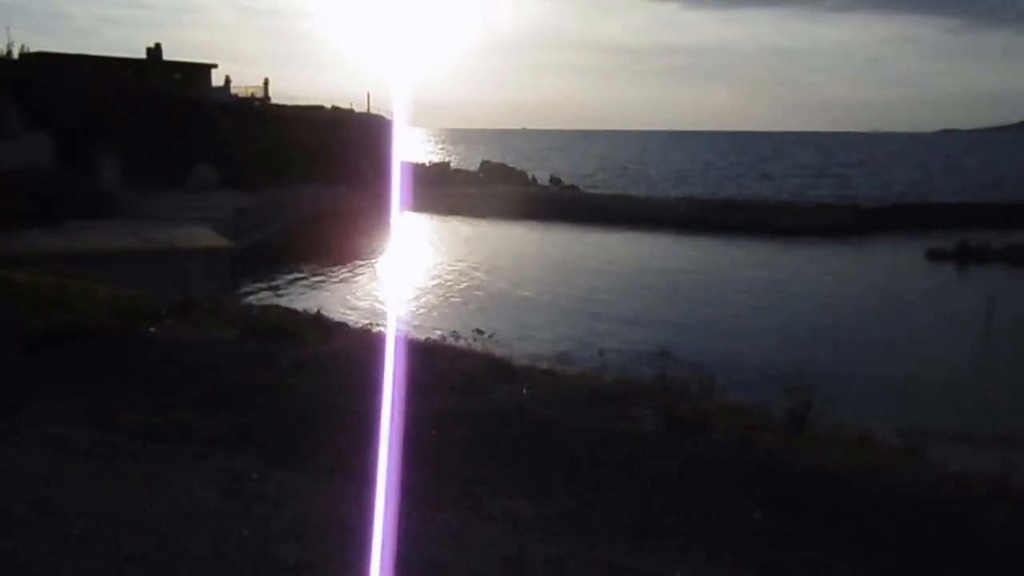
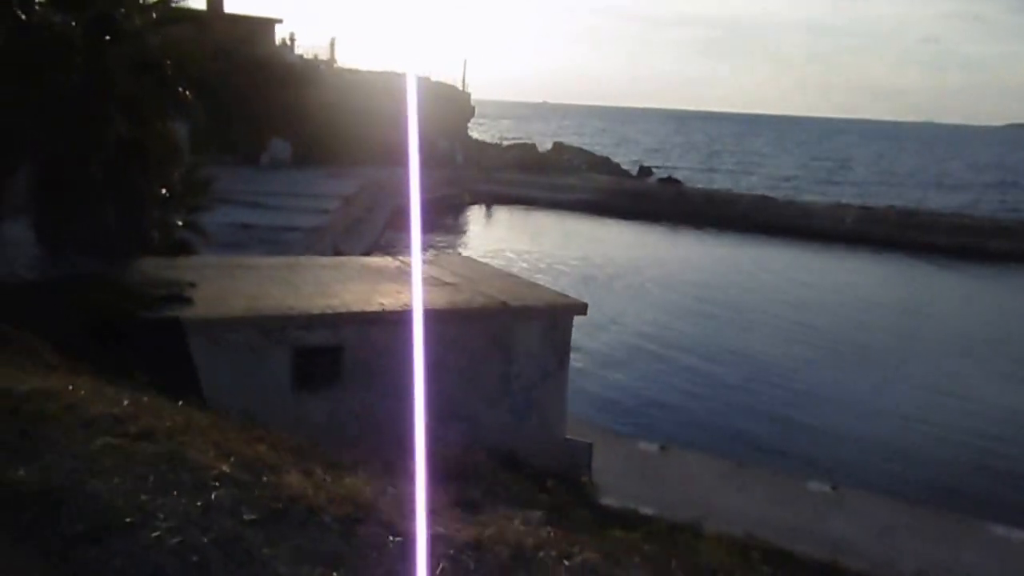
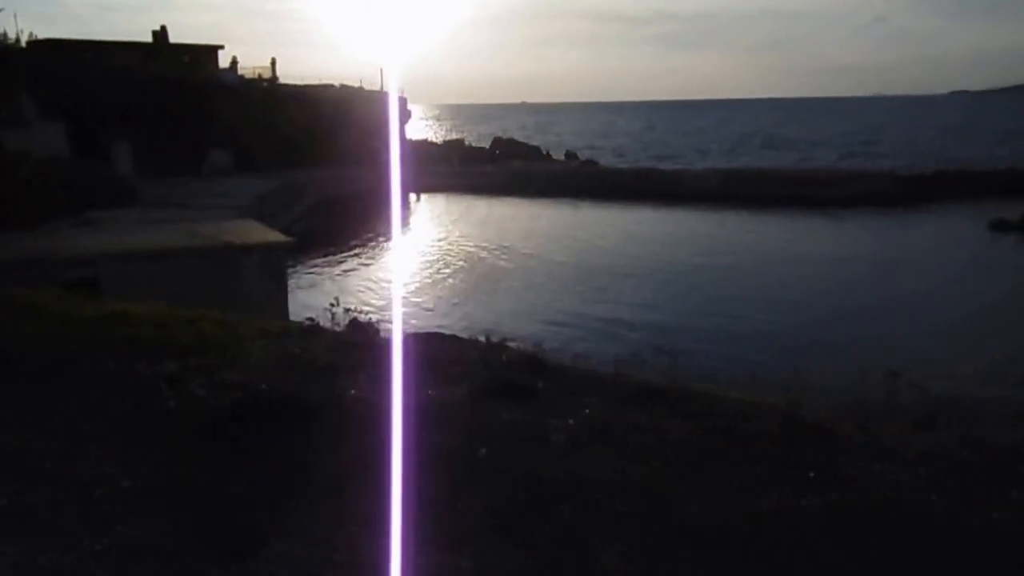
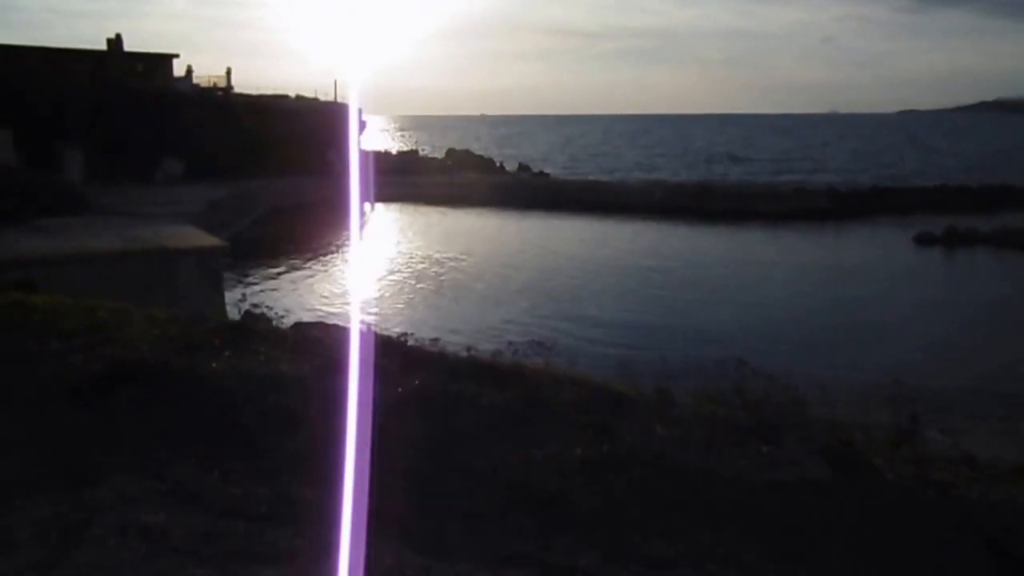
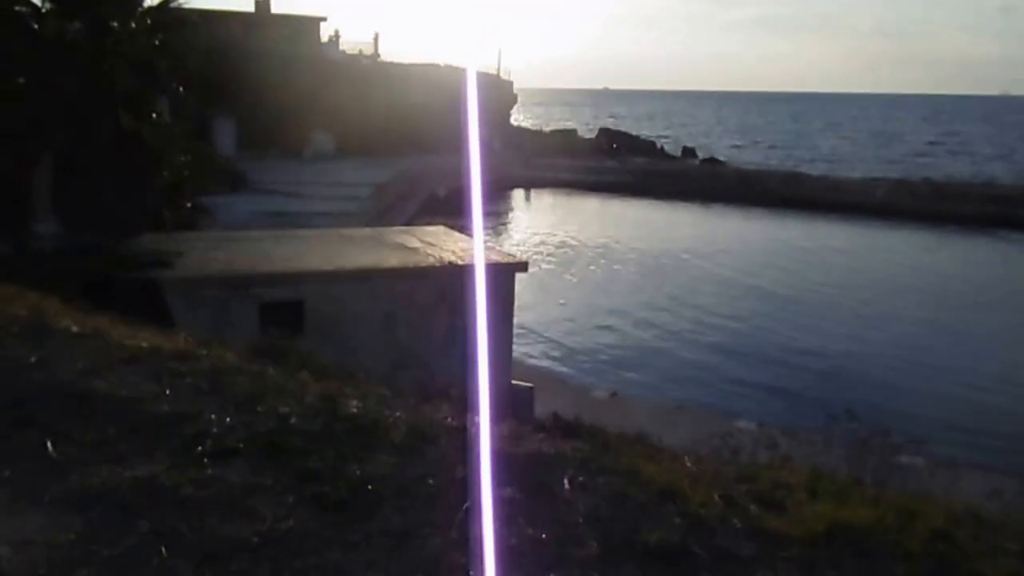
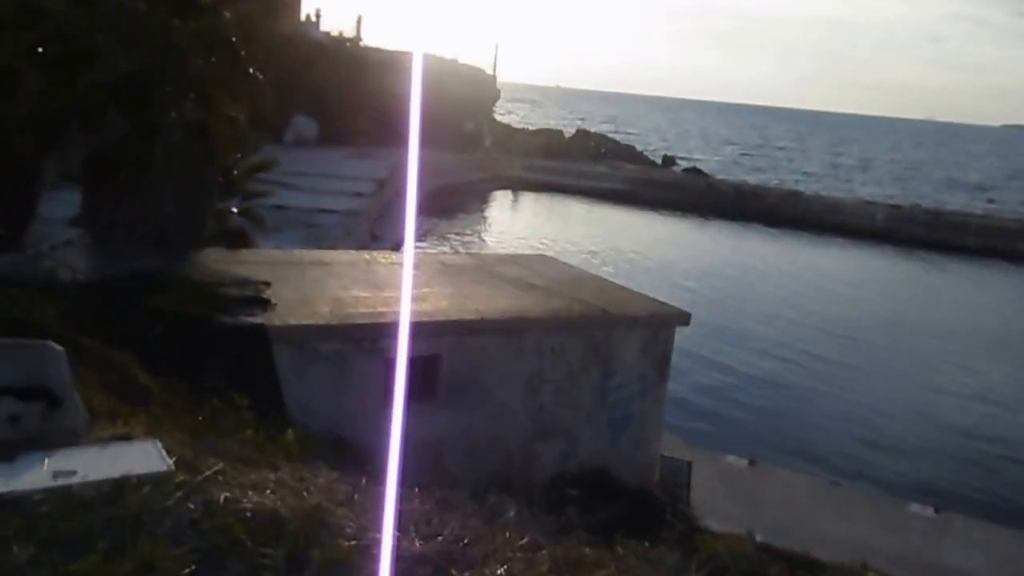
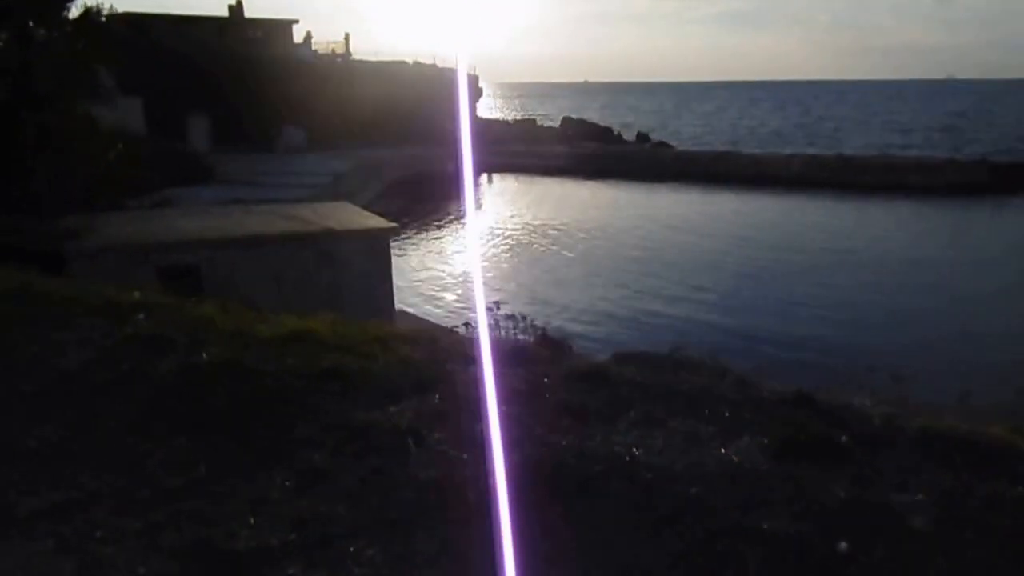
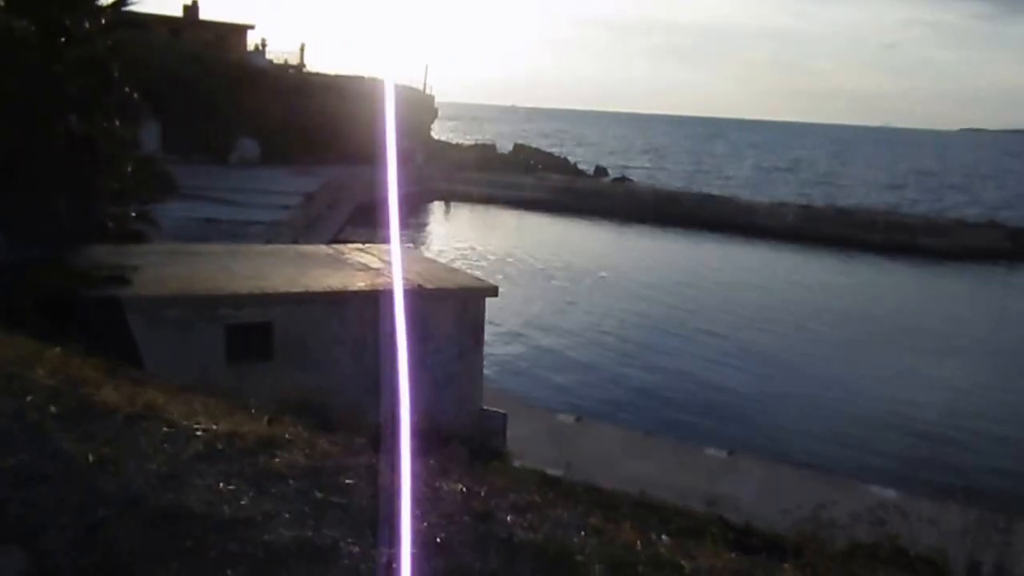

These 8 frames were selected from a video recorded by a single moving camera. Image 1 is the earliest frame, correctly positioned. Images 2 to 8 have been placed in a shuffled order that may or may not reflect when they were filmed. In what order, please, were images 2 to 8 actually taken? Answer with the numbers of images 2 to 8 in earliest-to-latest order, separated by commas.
4, 3, 7, 5, 8, 2, 6
